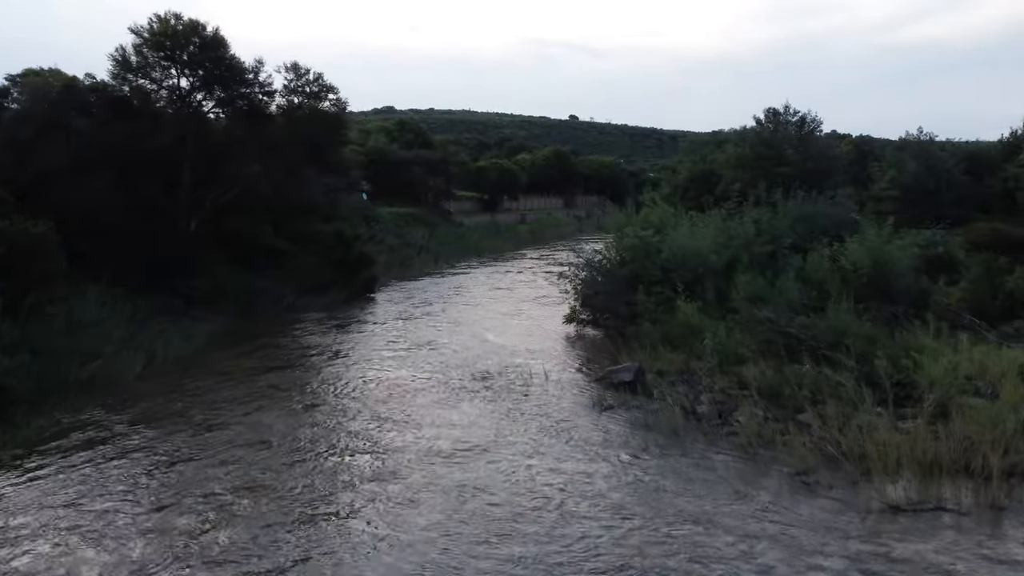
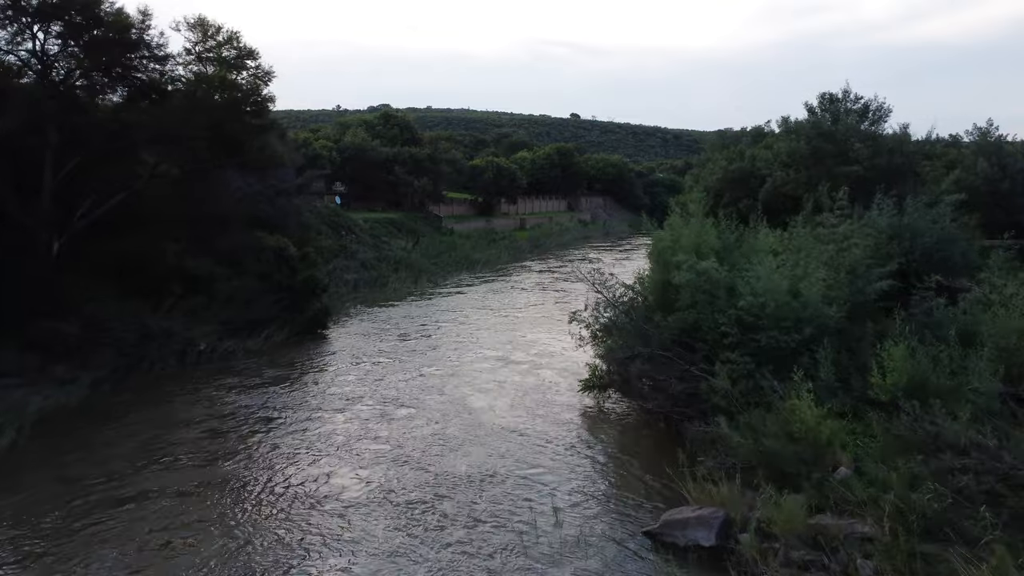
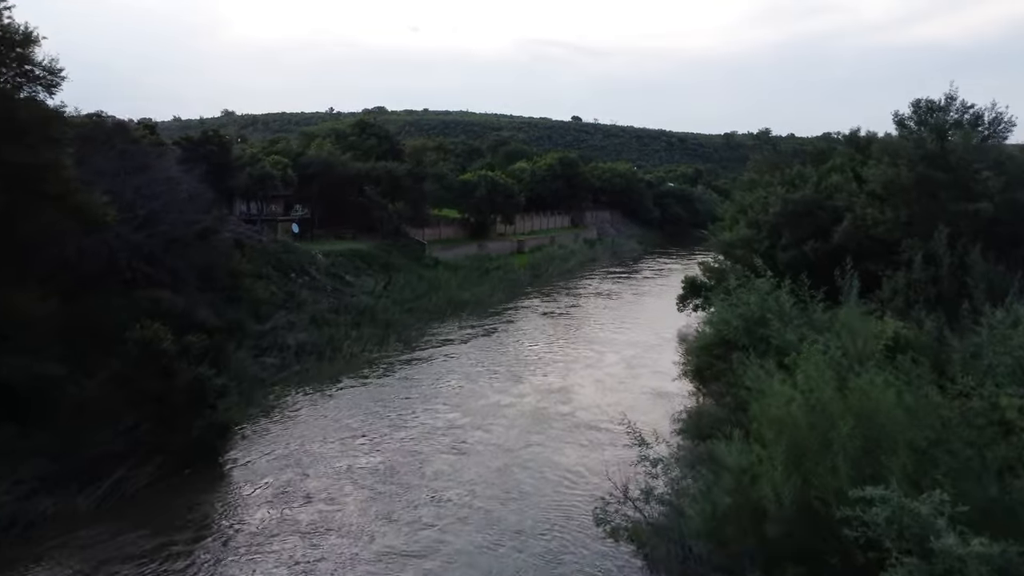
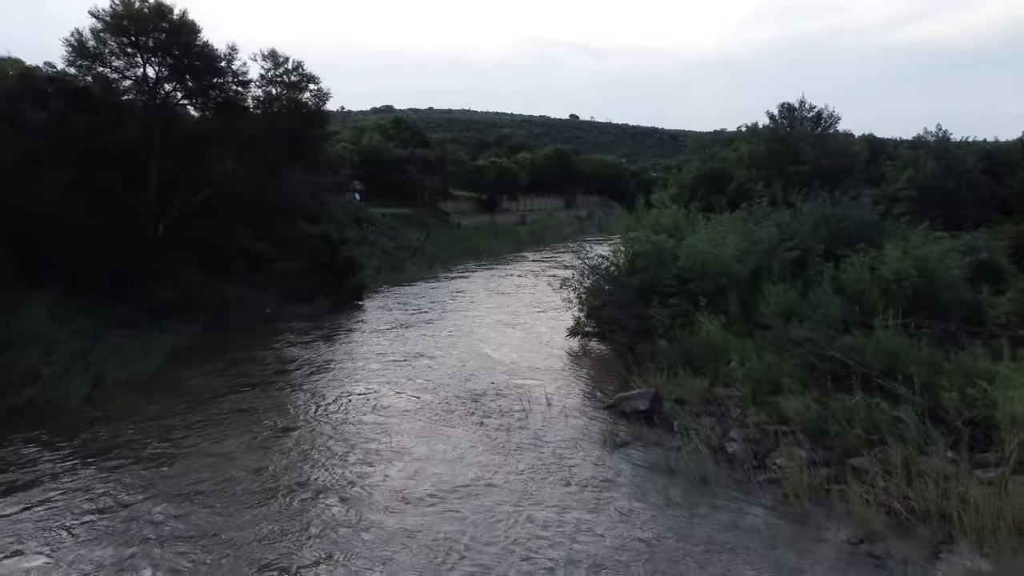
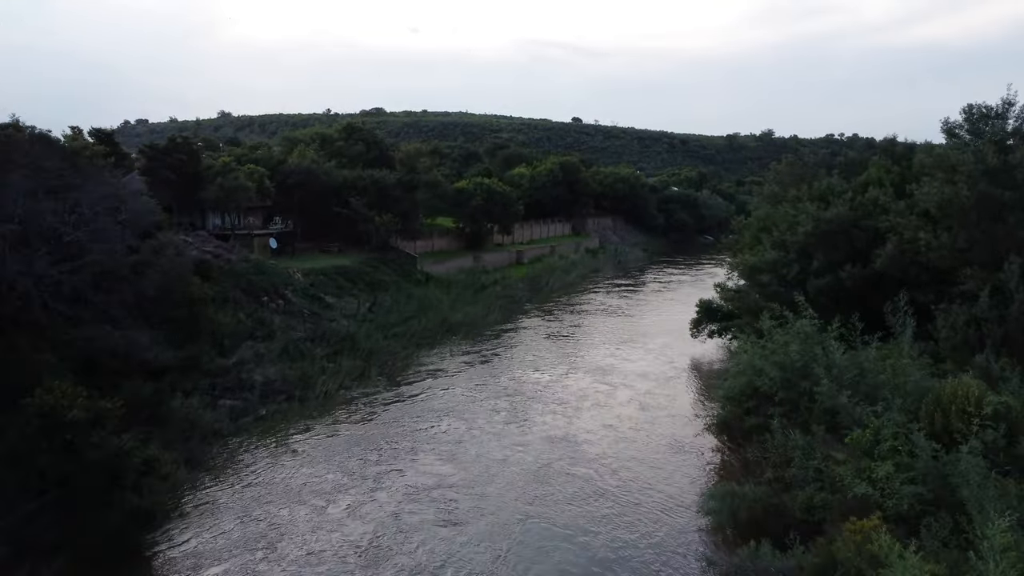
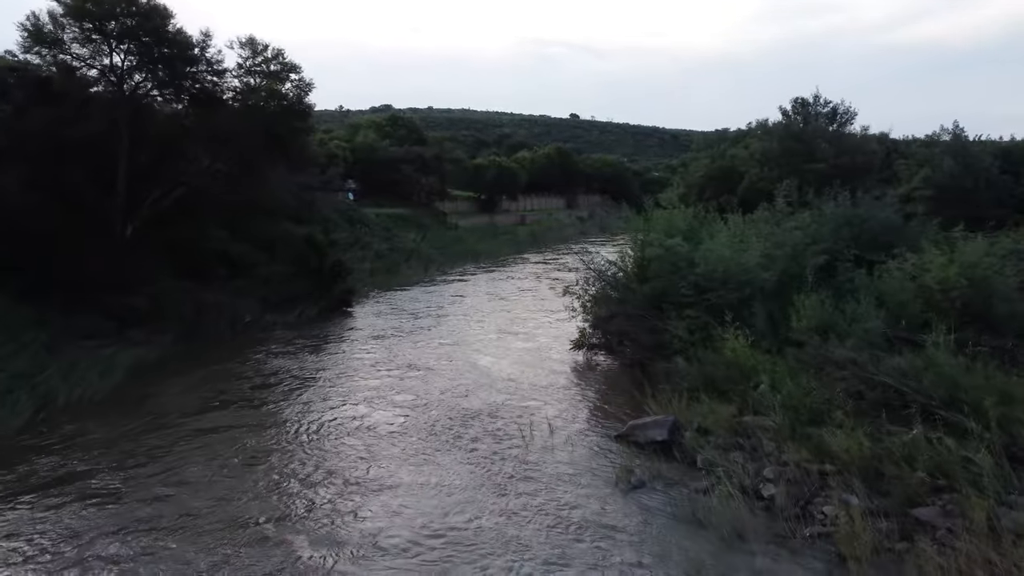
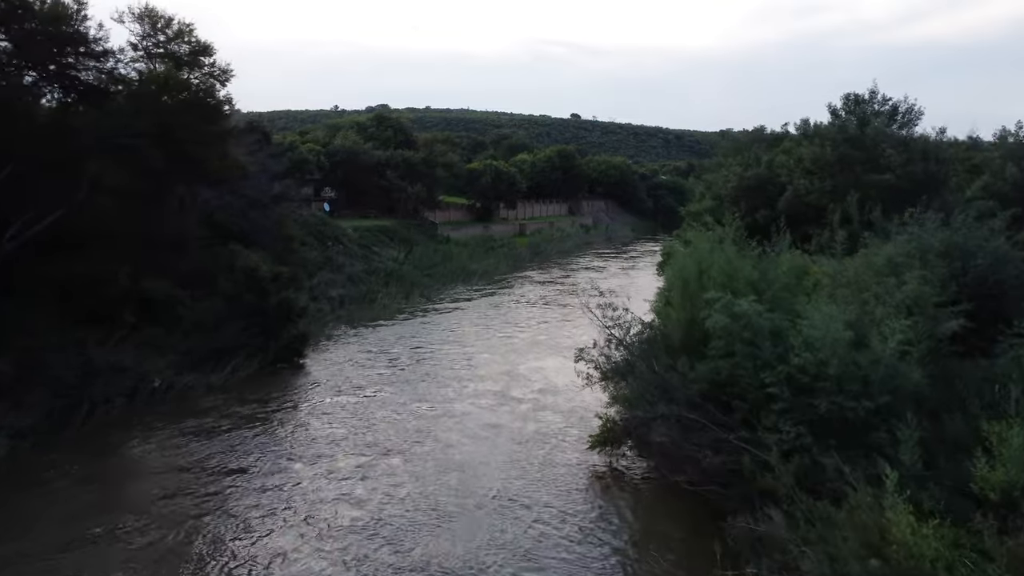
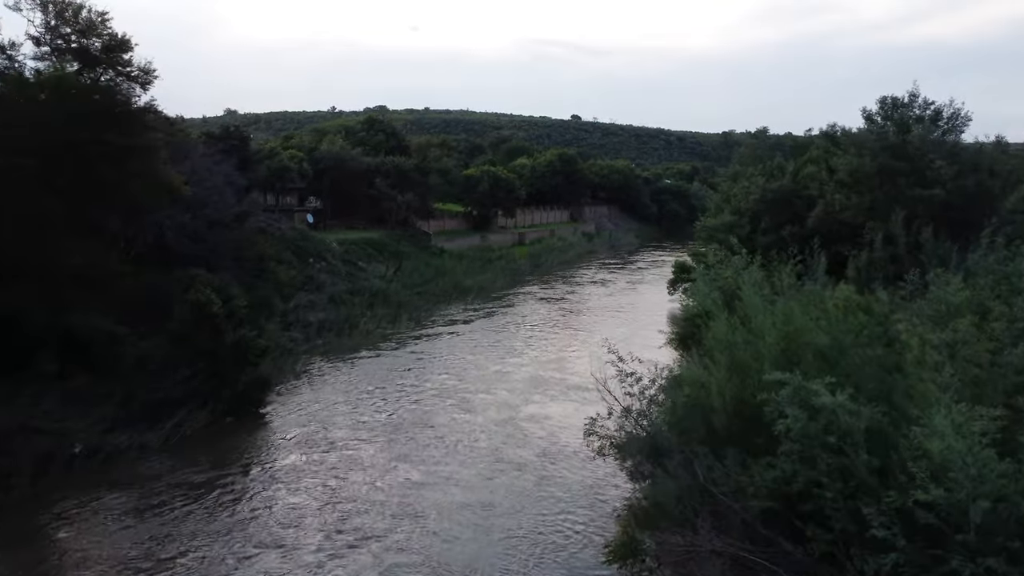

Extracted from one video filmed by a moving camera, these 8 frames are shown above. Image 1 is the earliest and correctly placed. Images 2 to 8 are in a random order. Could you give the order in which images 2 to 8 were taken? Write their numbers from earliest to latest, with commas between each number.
4, 6, 2, 7, 8, 3, 5
